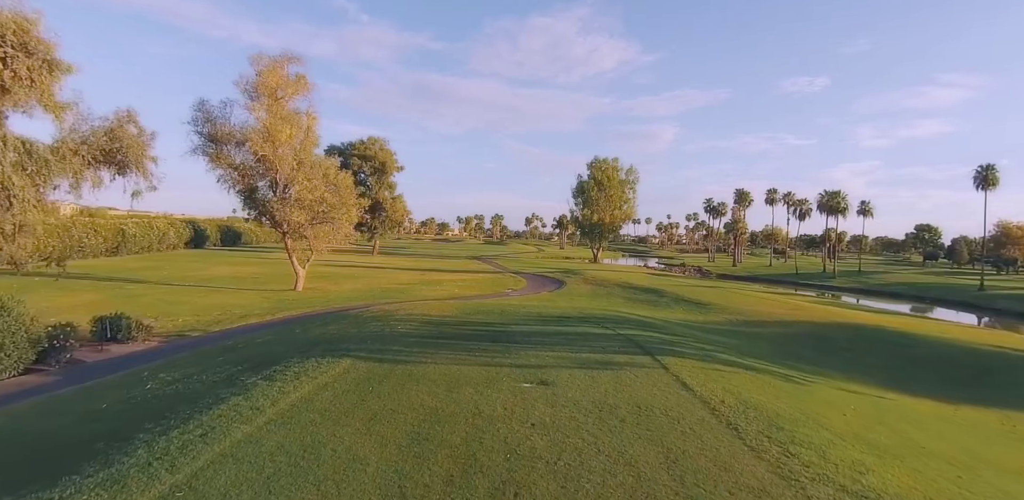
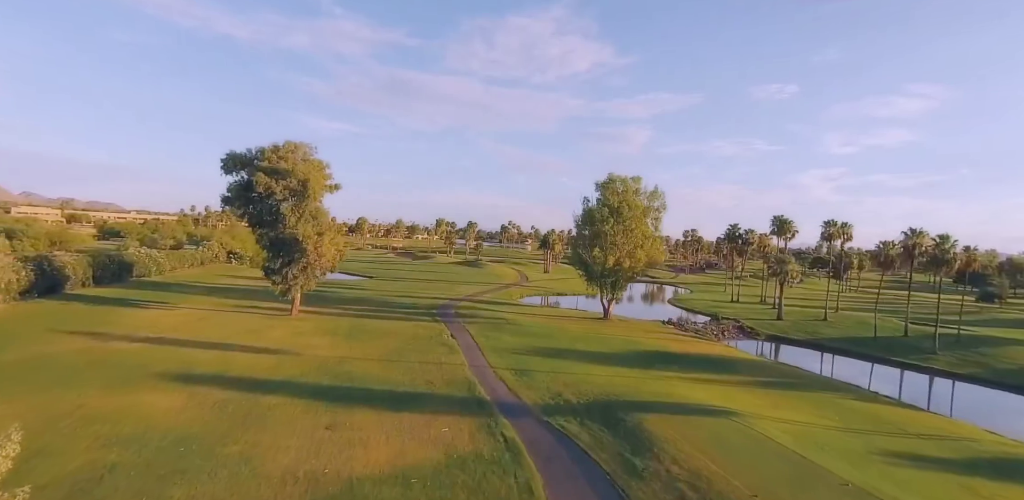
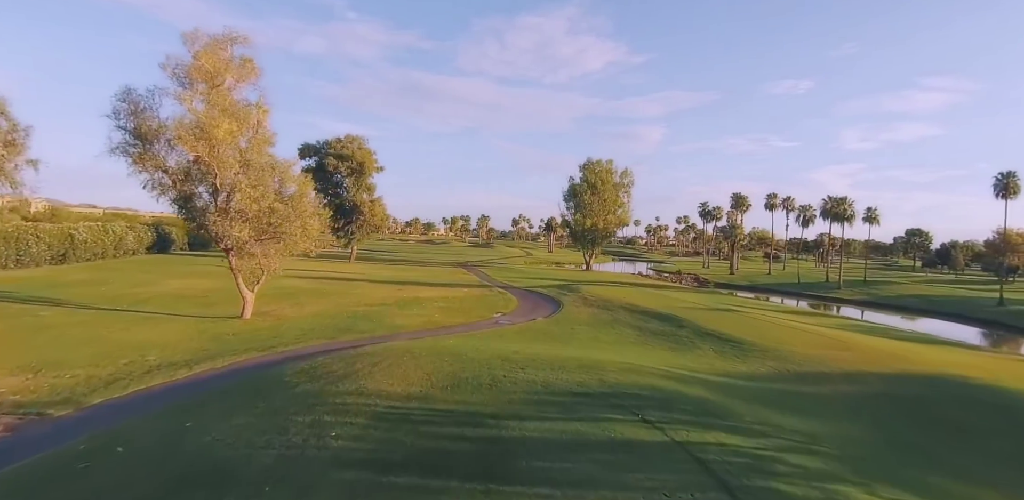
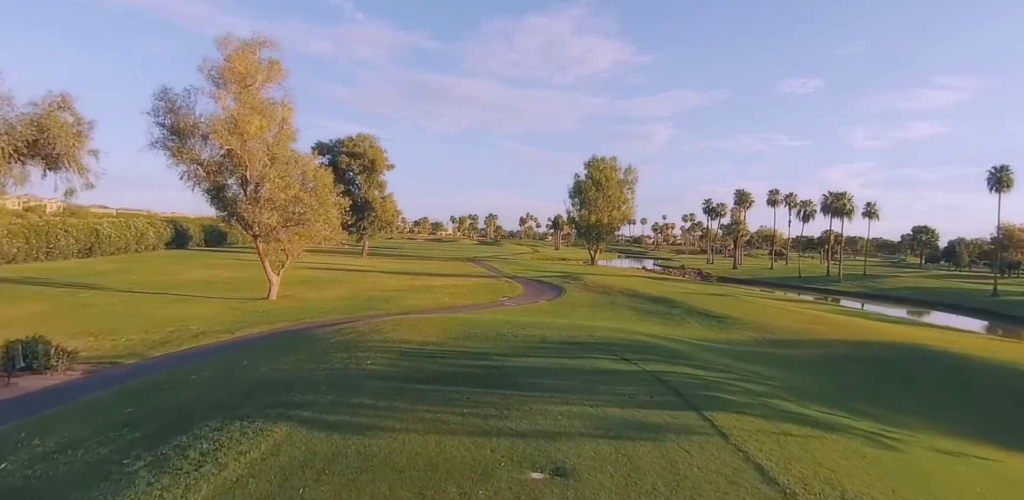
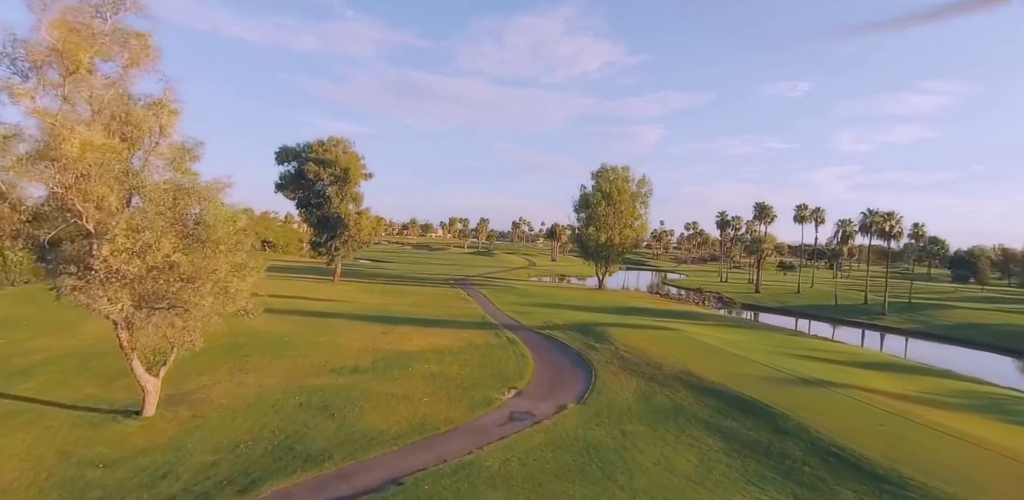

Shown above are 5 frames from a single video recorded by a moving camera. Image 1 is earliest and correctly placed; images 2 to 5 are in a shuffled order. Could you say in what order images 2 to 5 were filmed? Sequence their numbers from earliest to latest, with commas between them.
4, 3, 5, 2
